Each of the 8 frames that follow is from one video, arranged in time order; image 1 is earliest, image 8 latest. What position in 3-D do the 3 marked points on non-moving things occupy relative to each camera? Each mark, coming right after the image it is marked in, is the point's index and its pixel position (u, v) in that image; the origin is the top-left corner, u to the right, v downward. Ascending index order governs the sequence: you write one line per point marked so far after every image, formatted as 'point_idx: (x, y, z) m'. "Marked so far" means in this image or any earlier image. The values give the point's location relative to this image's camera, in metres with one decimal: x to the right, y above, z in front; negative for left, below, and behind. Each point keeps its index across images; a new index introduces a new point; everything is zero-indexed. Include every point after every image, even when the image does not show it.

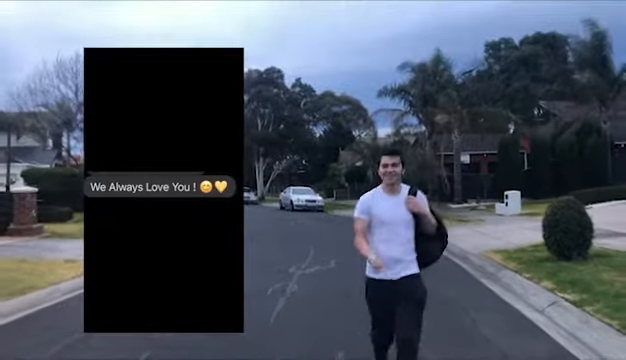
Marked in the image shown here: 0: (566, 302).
0: (+3.2, -1.6, +10.8) m
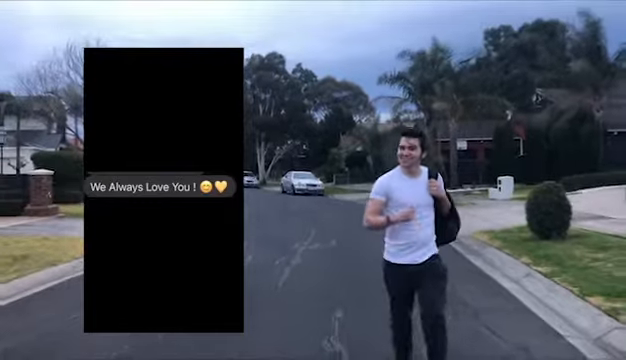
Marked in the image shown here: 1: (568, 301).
0: (+3.3, -1.4, +12.2) m
1: (+3.0, -1.4, +10.0) m
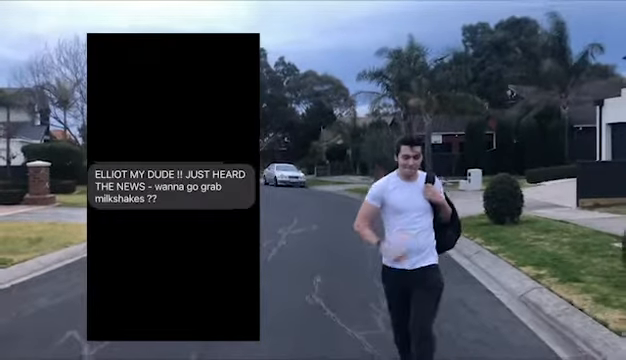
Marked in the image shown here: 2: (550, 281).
0: (+3.0, -1.2, +14.4) m
1: (+2.8, -1.3, +12.2) m
2: (+3.0, -1.3, +10.7) m
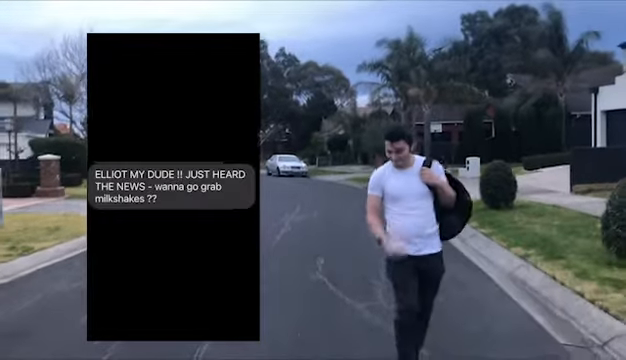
0: (+3.0, -1.0, +15.3) m
1: (+2.9, -1.1, +13.1) m
2: (+3.0, -1.1, +11.5) m
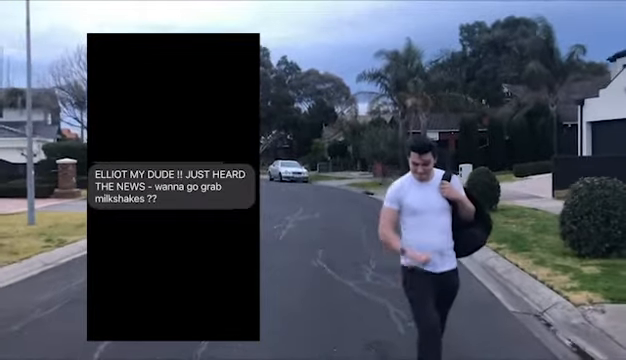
0: (+3.1, -1.1, +17.3) m
1: (+2.9, -1.2, +15.0) m
2: (+3.1, -1.1, +13.5) m
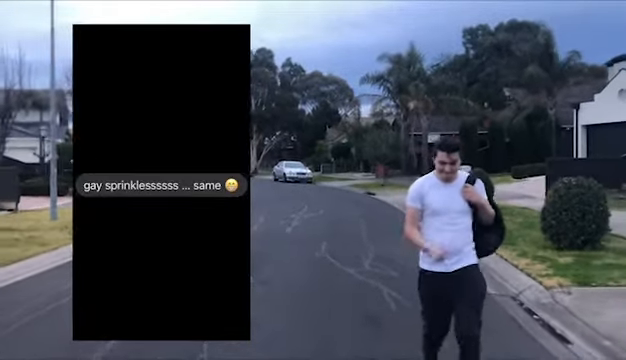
0: (+3.1, -1.1, +18.5) m
1: (+3.0, -1.1, +16.3) m
2: (+3.1, -1.1, +14.7) m
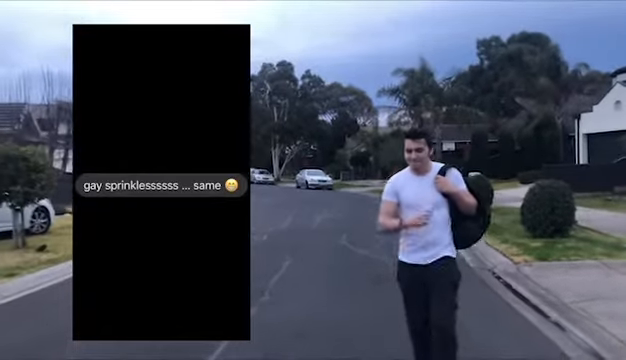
0: (+3.7, -1.2, +21.8) m
1: (+3.5, -1.2, +19.5) m
2: (+3.6, -1.2, +18.0) m
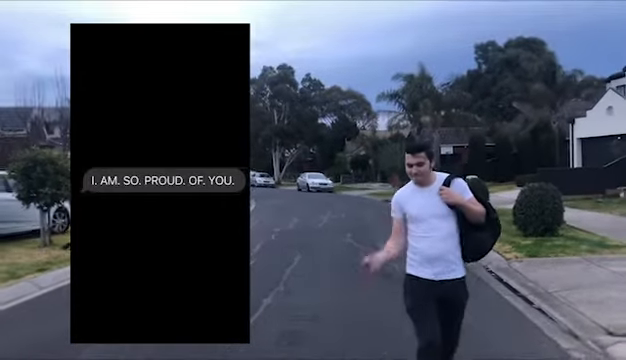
0: (+3.8, -1.2, +22.9) m
1: (+3.6, -1.3, +20.7) m
2: (+3.7, -1.2, +19.1) m
